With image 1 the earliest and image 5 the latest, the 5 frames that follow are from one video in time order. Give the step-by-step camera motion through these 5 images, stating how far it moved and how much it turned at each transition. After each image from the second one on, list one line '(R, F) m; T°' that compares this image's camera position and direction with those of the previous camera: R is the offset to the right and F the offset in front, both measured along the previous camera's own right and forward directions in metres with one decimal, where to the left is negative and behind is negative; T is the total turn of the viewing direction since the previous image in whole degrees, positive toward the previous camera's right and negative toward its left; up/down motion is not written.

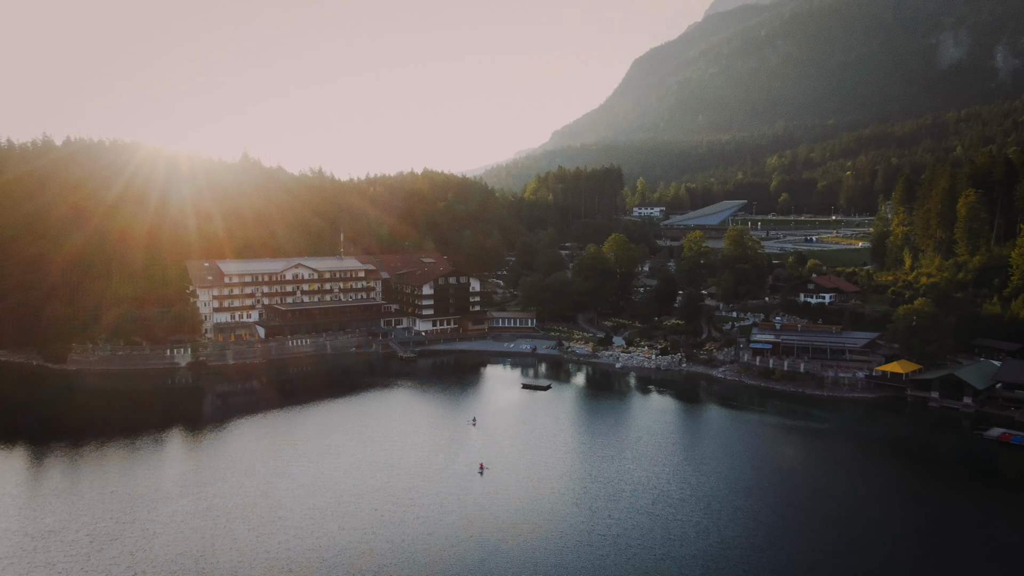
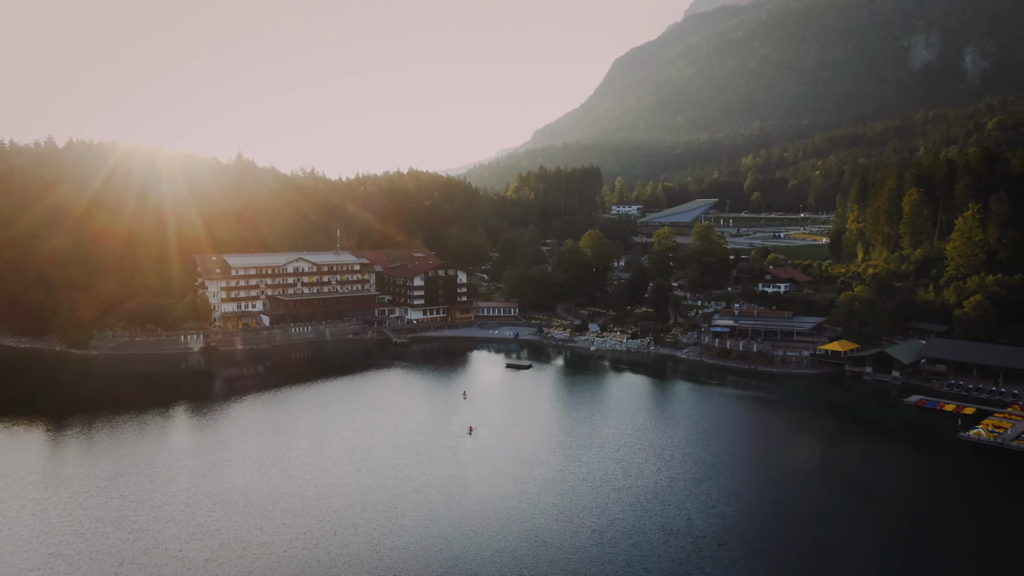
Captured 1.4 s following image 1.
(-0.1, -2.4) m; +2°
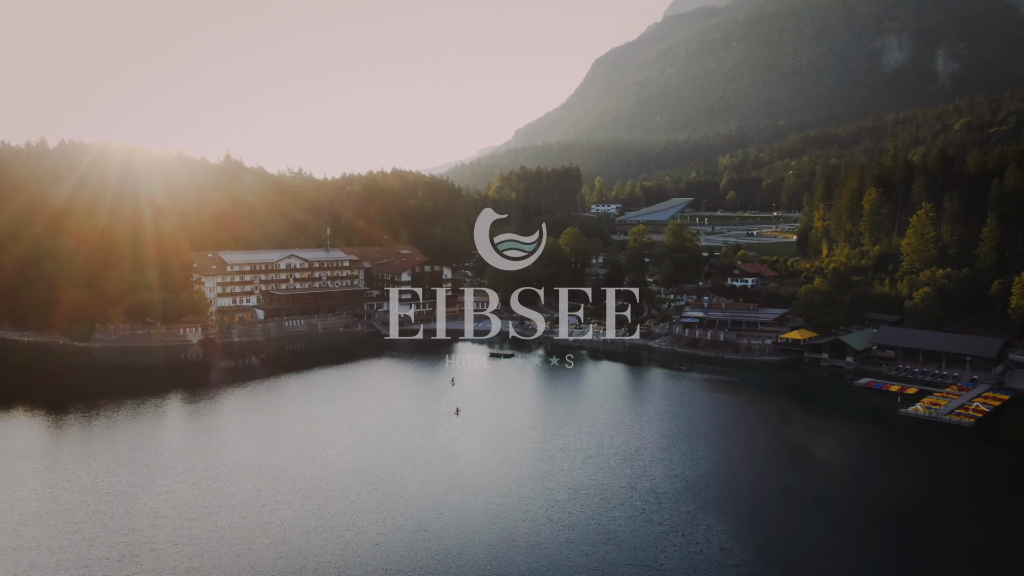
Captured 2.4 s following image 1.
(-0.1, -1.5) m; +2°
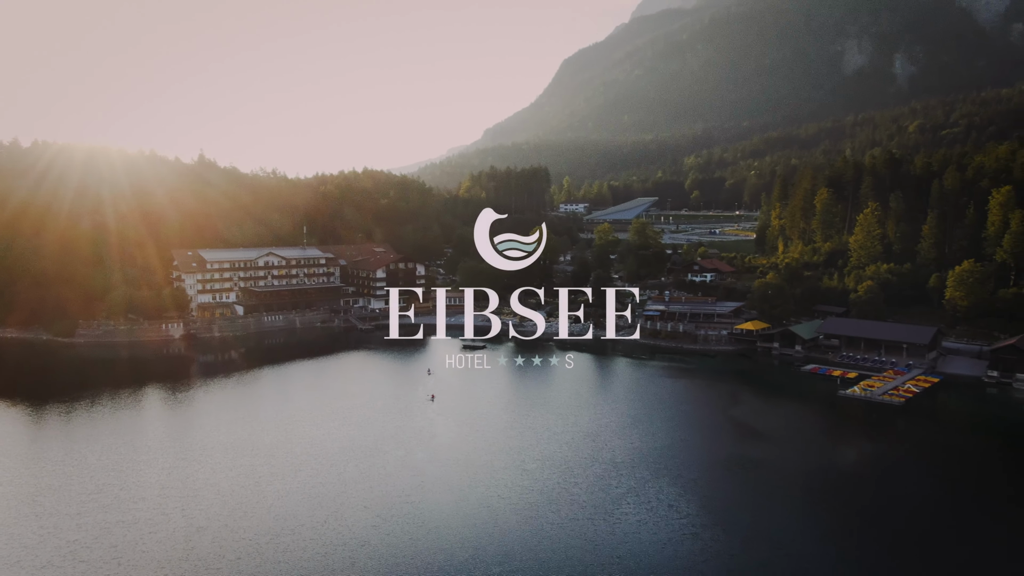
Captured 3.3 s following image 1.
(0.0, -1.3) m; +3°
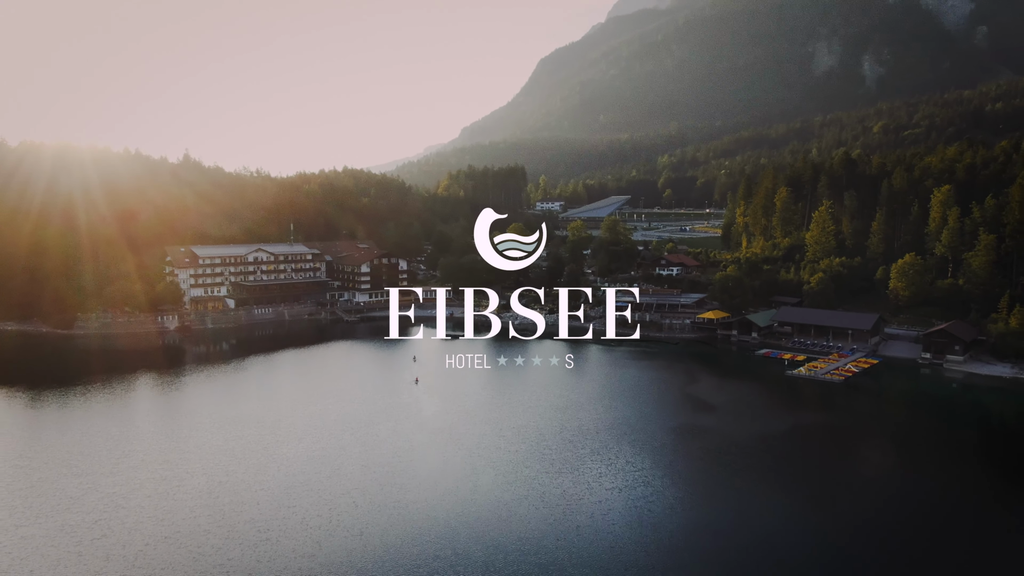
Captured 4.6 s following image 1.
(0.0, -1.8) m; +2°
